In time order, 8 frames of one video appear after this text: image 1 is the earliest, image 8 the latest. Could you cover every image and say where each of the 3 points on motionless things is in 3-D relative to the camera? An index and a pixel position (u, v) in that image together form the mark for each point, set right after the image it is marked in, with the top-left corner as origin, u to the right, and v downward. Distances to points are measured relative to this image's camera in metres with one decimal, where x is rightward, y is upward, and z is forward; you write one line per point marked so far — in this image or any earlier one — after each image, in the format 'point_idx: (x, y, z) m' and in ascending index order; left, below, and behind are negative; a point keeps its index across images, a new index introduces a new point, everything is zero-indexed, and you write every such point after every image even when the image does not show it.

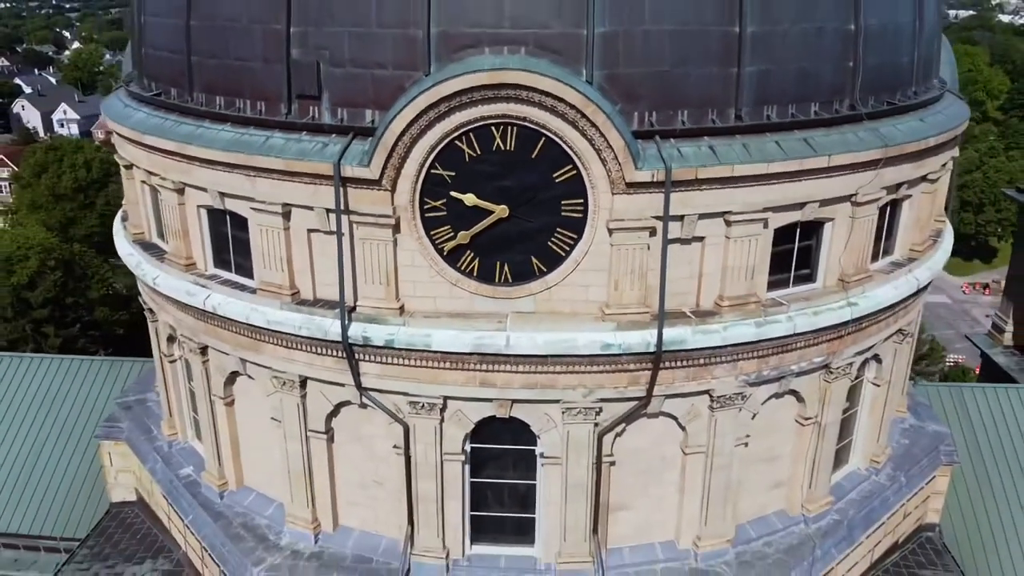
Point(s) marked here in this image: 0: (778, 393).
0: (+3.7, -1.4, +11.1) m
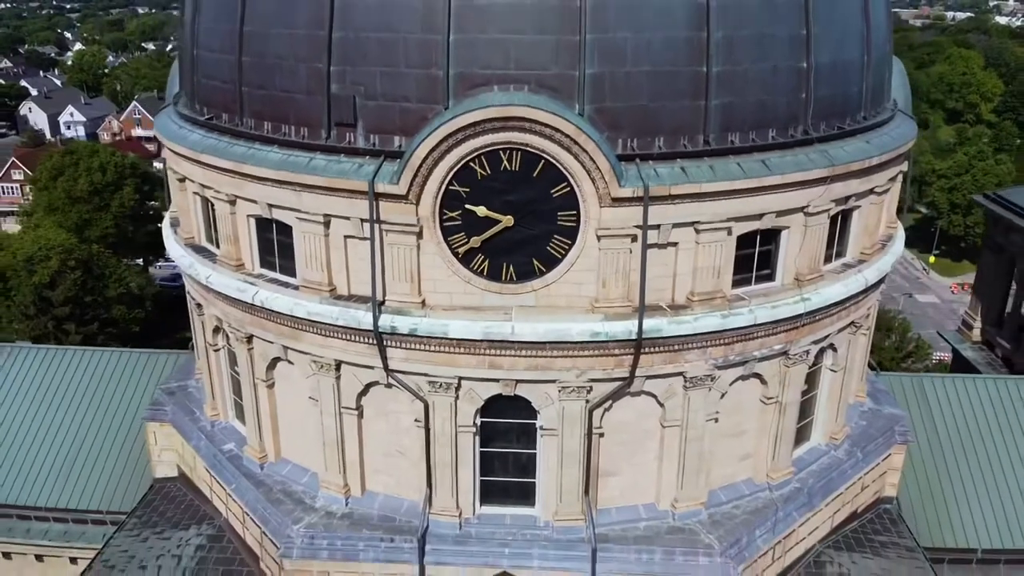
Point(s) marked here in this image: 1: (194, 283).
0: (+3.8, -1.4, +13.0) m
1: (-5.9, +0.1, +14.9) m
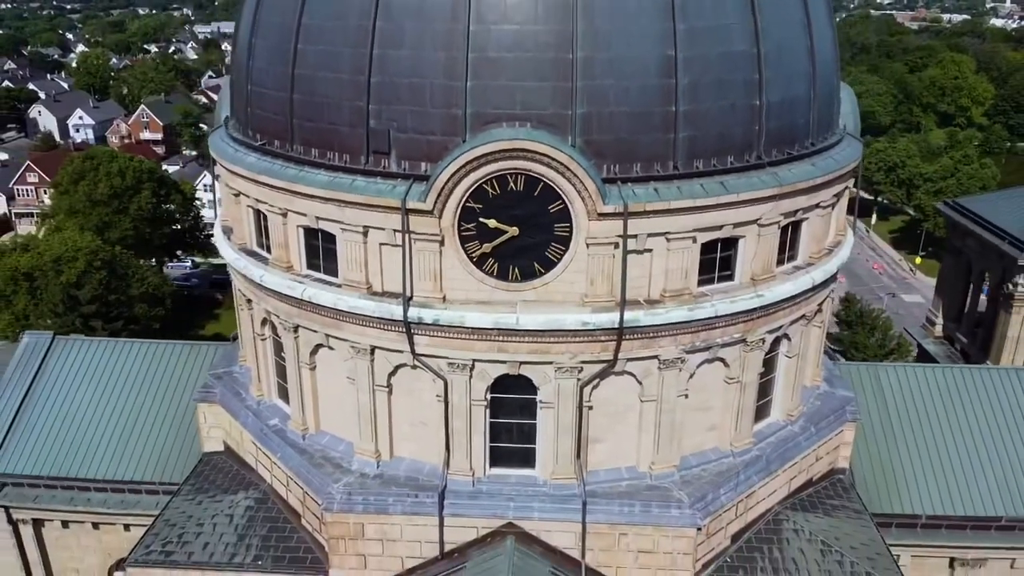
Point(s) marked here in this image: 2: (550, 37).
0: (+3.9, -1.4, +15.6) m
1: (-5.9, +0.2, +17.5) m
2: (+0.6, +4.3, +13.6) m
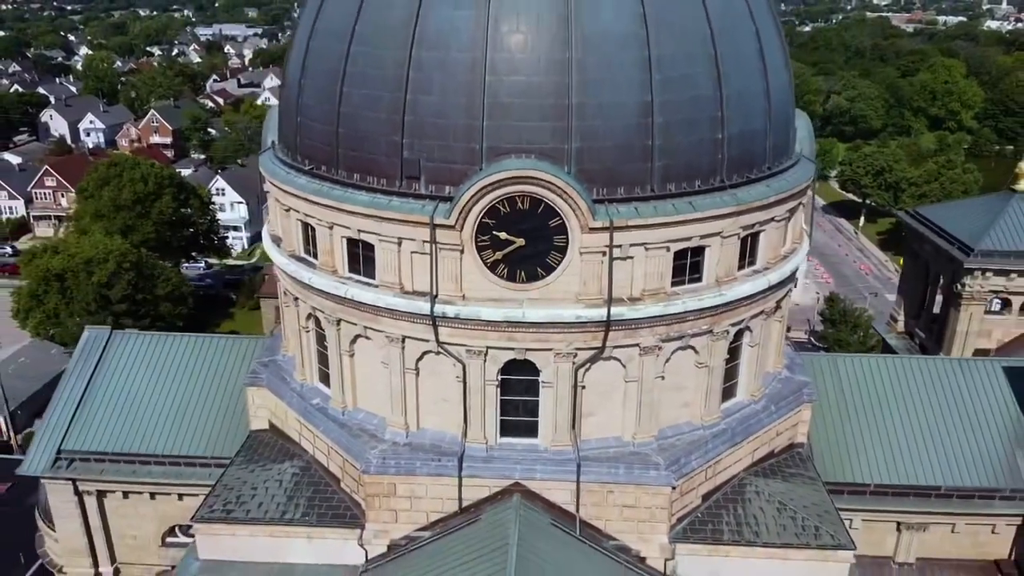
0: (+4.0, -1.4, +18.9) m
1: (-5.7, +0.2, +20.7) m
2: (+0.8, +4.3, +16.8) m
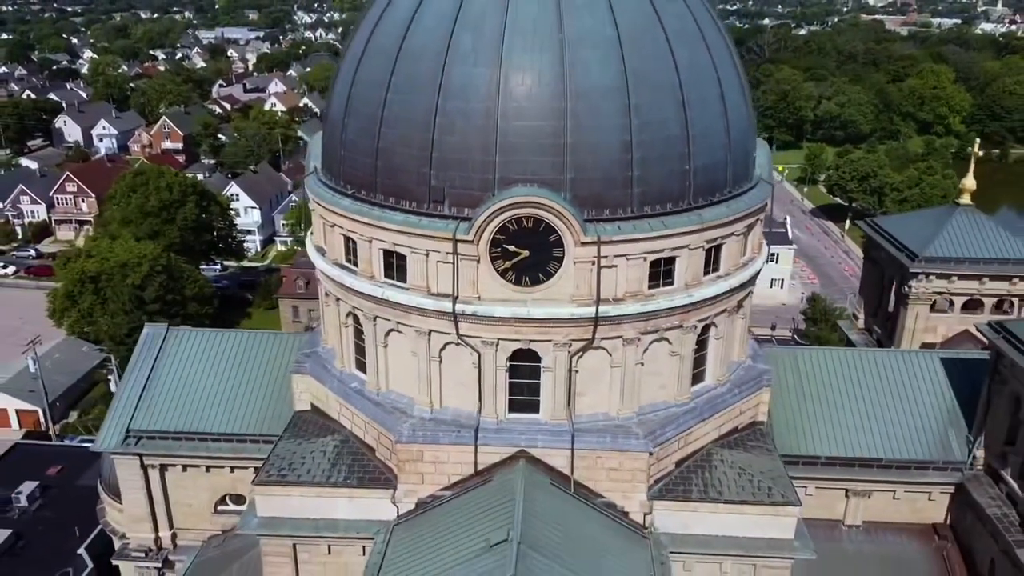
0: (+4.2, -1.4, +23.0) m
1: (-5.5, +0.1, +24.9) m
2: (+1.0, +4.2, +21.0) m
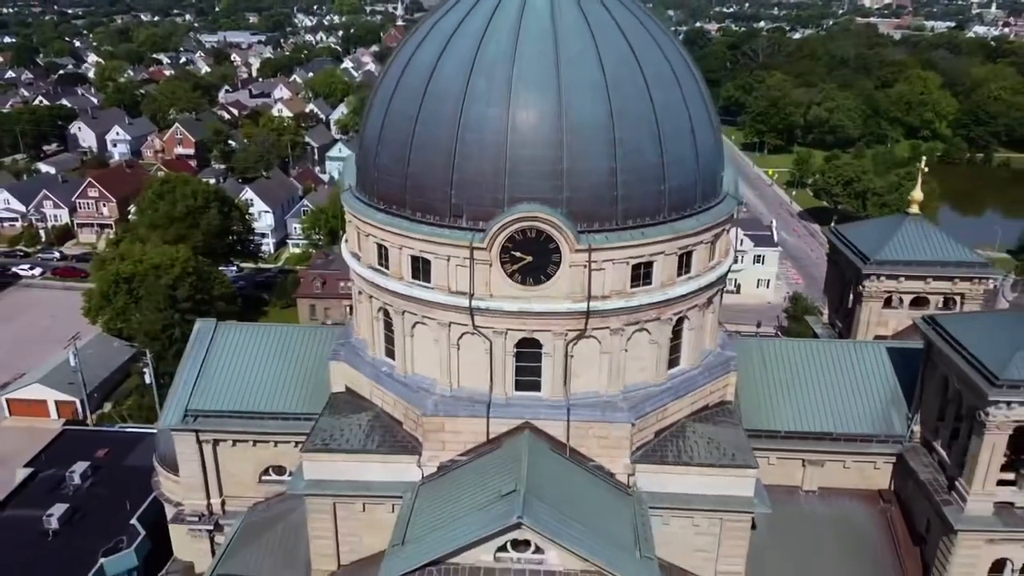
0: (+4.4, -1.4, +27.8) m
1: (-5.3, +0.1, +29.6) m
2: (+1.2, +4.3, +25.7) m
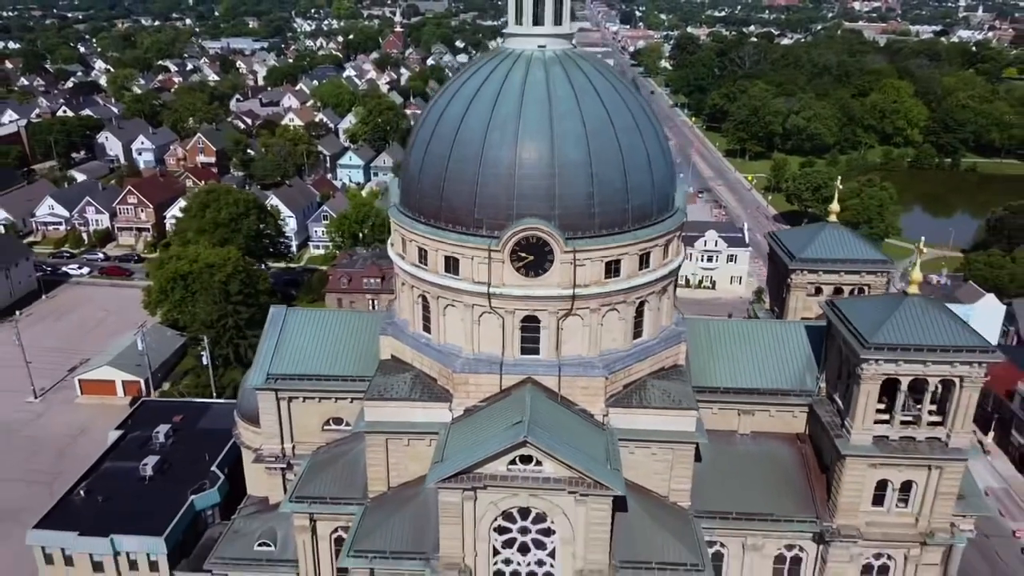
0: (+4.7, -1.0, +38.2) m
1: (-5.0, +0.5, +39.9) m
2: (+1.5, +4.7, +36.1) m
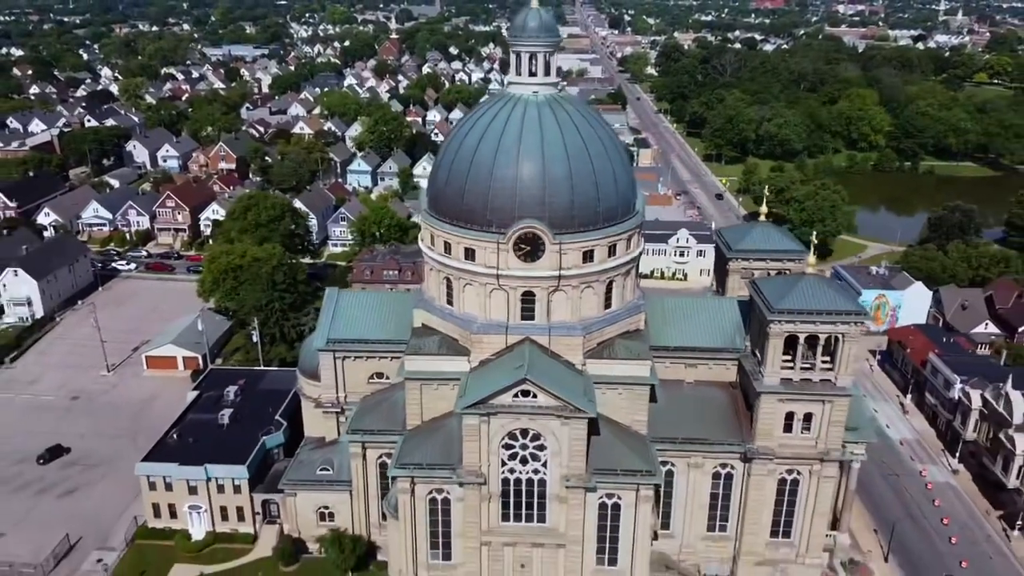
0: (+4.9, +0.2, +52.0) m
1: (-4.9, +1.6, +53.6) m
2: (+1.7, +5.9, +49.9) m
